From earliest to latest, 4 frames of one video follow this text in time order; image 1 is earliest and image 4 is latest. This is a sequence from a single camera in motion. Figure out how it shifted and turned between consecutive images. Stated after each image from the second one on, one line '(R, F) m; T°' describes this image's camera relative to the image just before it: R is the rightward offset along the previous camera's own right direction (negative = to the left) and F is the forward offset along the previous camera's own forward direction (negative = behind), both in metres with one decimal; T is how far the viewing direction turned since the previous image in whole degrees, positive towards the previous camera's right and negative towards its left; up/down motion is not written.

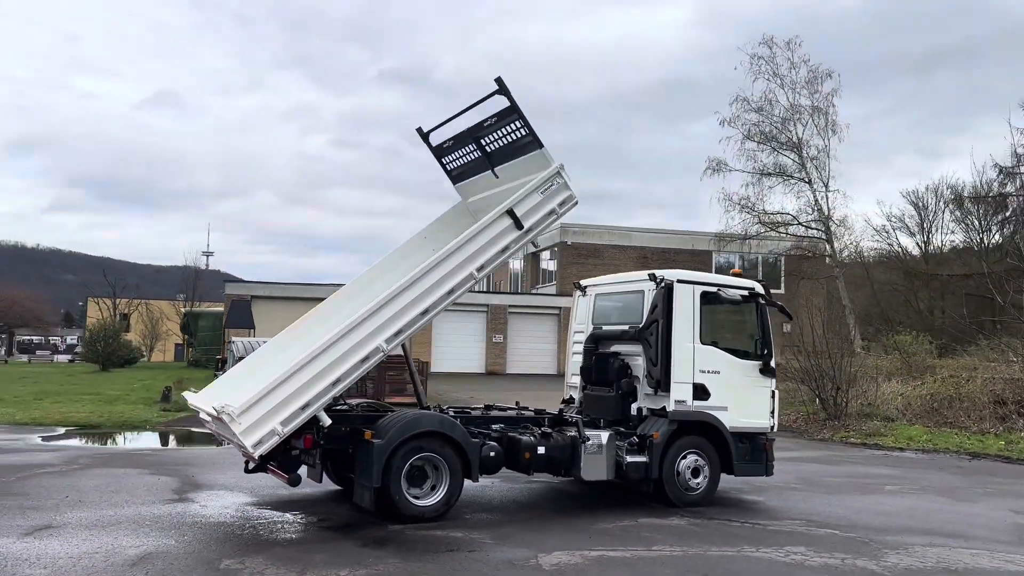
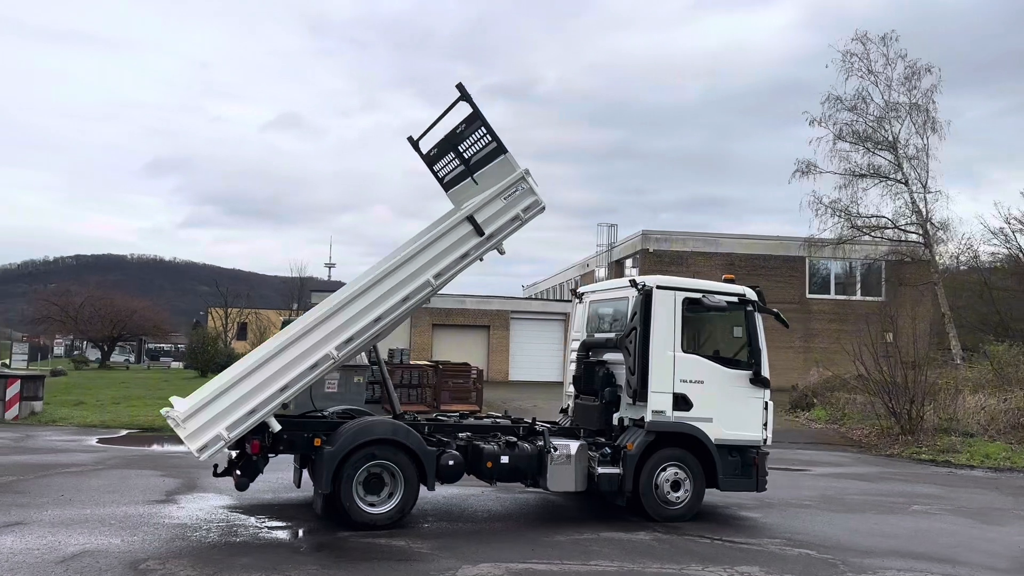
(+1.3, +0.2) m; -7°
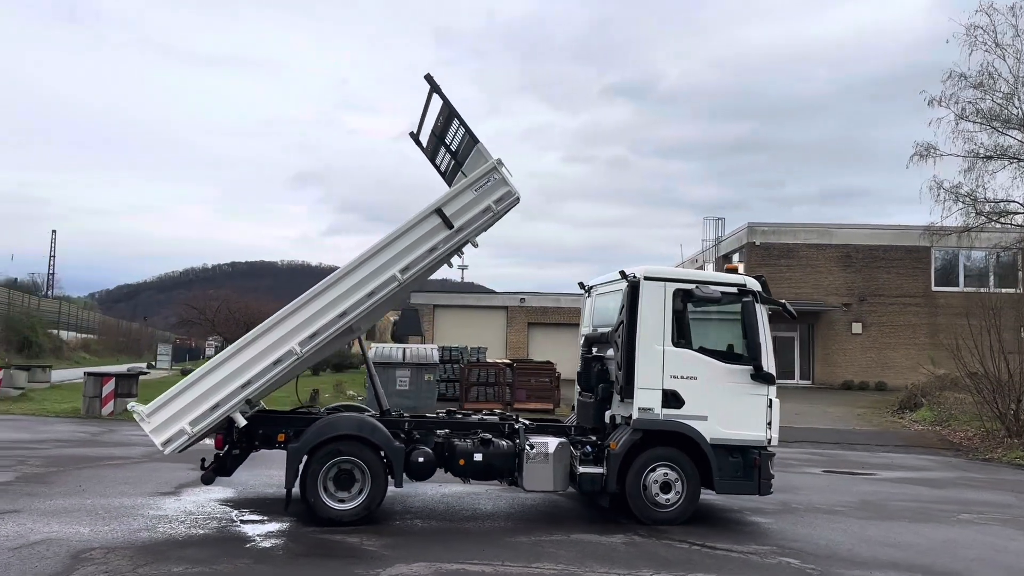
(+1.3, +0.3) m; -9°
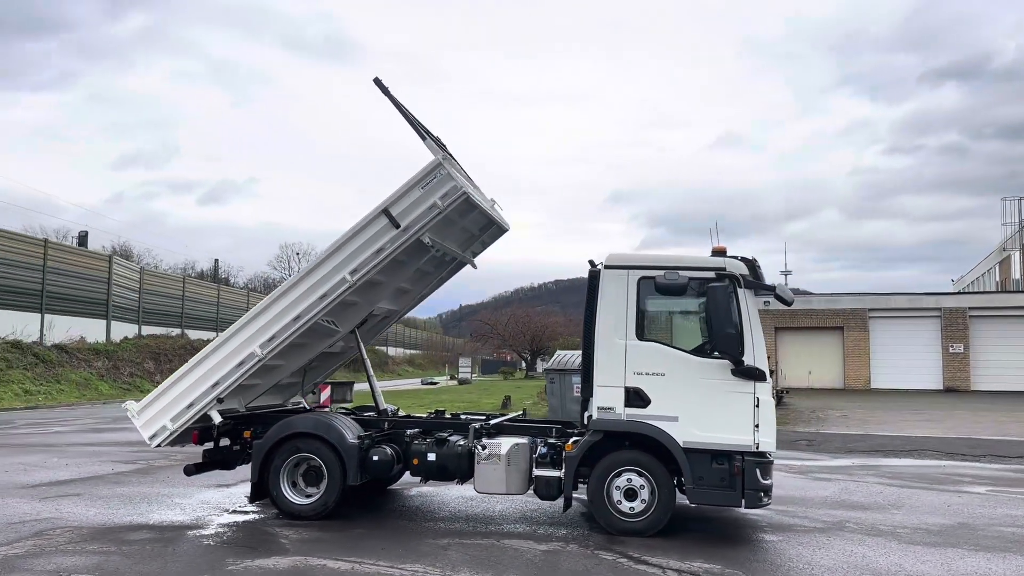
(+3.0, +0.8) m; -21°
